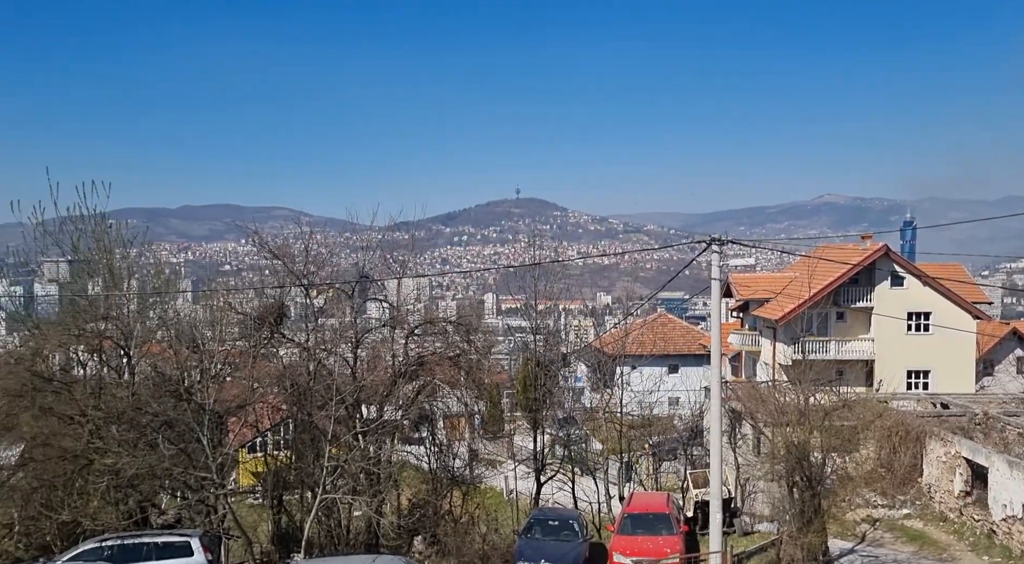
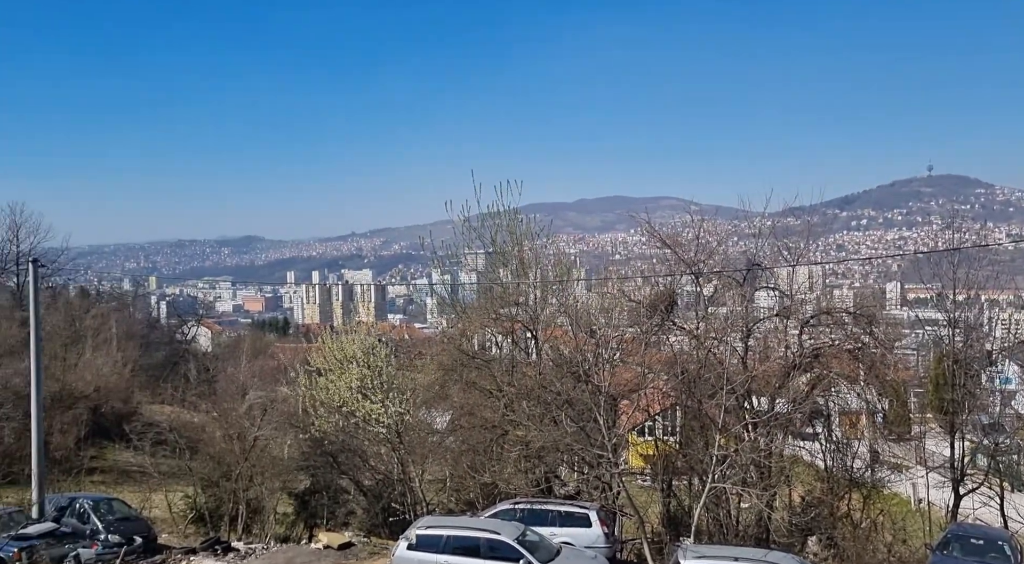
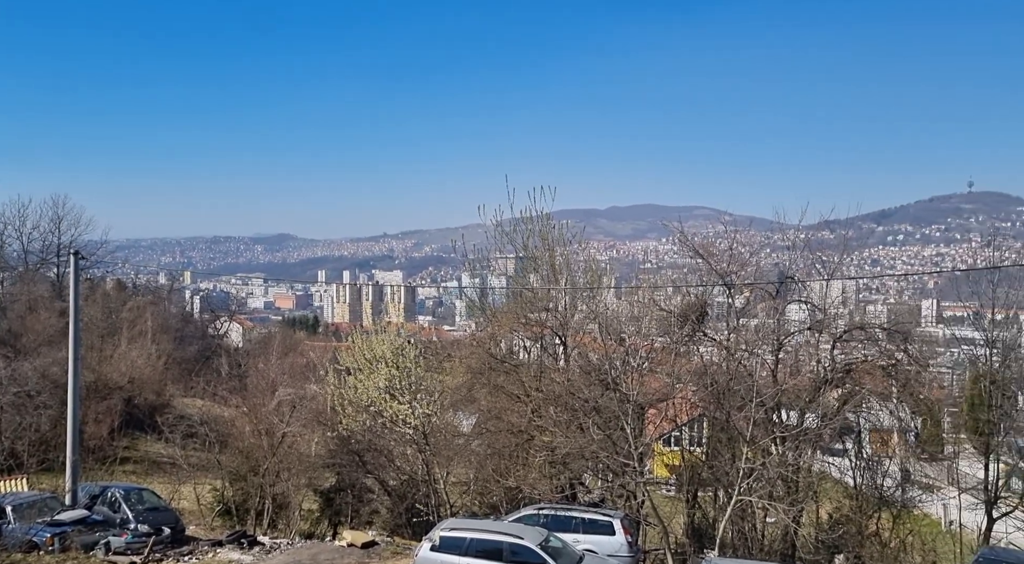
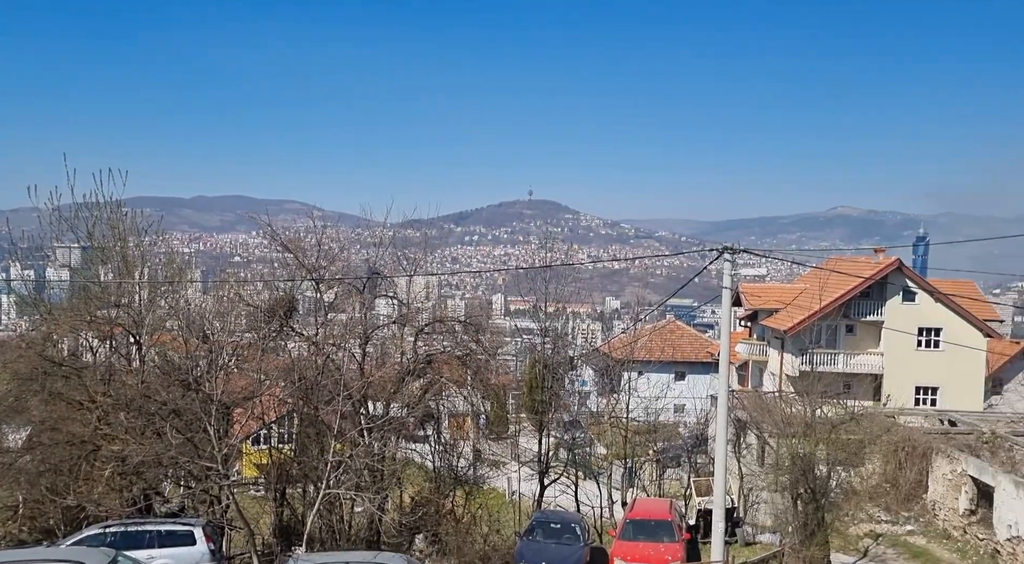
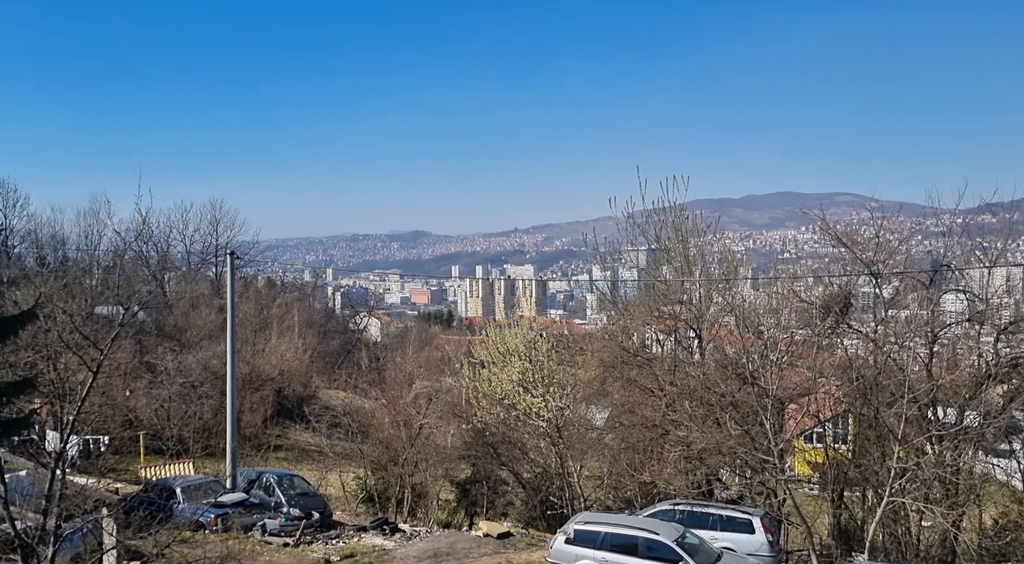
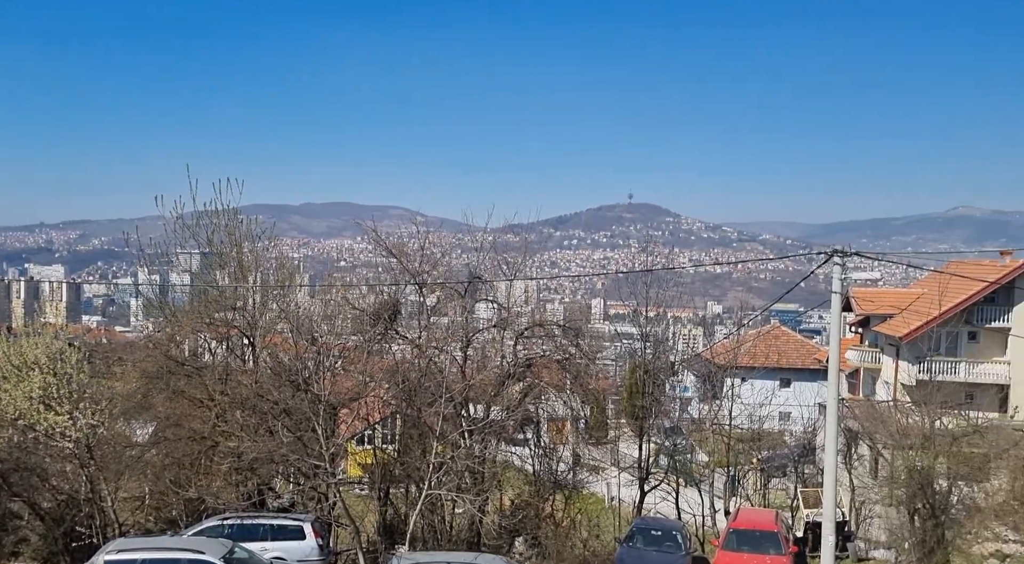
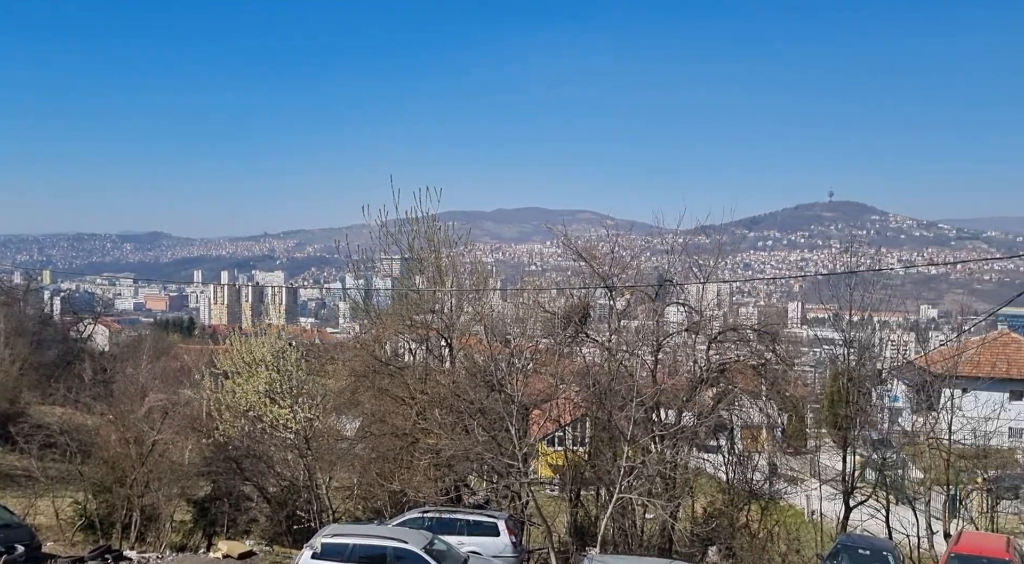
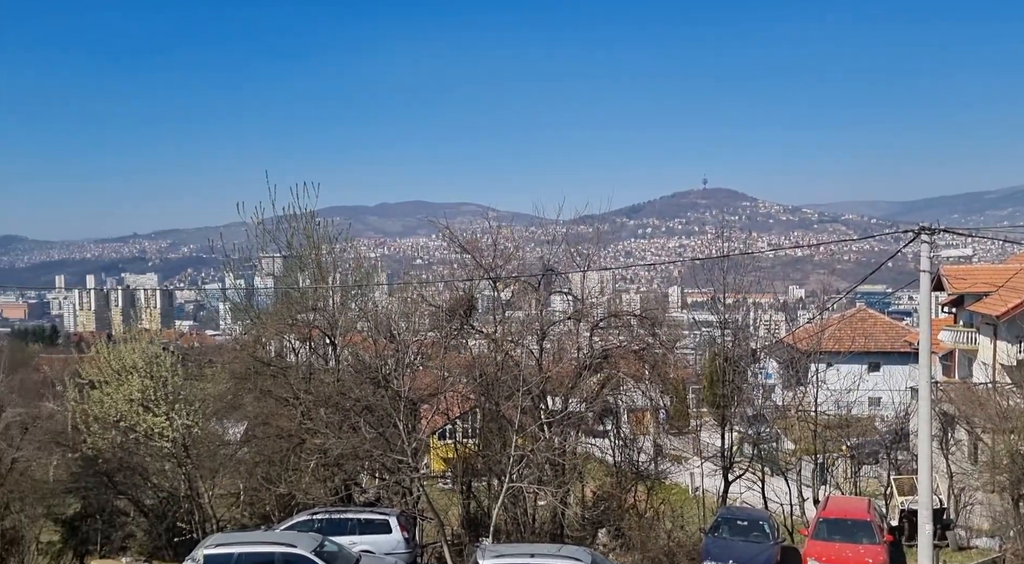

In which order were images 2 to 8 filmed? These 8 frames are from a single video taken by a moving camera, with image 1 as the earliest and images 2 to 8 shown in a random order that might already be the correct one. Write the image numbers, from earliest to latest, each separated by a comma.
8, 2, 5, 3, 7, 6, 4
